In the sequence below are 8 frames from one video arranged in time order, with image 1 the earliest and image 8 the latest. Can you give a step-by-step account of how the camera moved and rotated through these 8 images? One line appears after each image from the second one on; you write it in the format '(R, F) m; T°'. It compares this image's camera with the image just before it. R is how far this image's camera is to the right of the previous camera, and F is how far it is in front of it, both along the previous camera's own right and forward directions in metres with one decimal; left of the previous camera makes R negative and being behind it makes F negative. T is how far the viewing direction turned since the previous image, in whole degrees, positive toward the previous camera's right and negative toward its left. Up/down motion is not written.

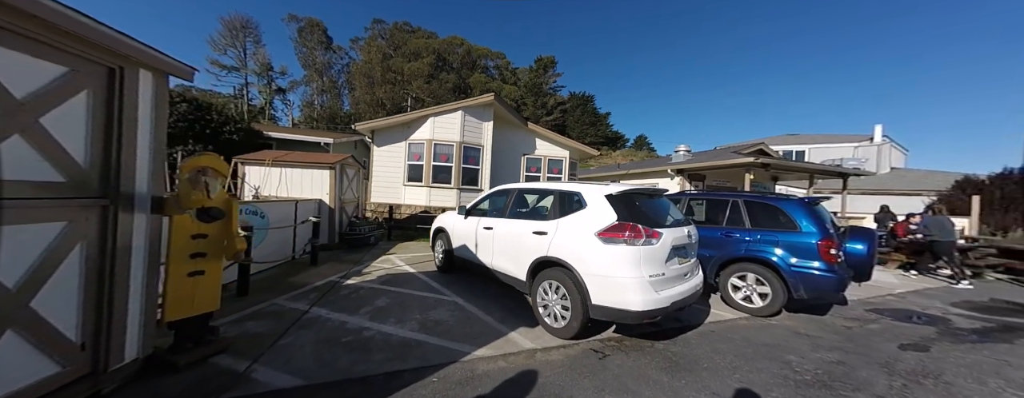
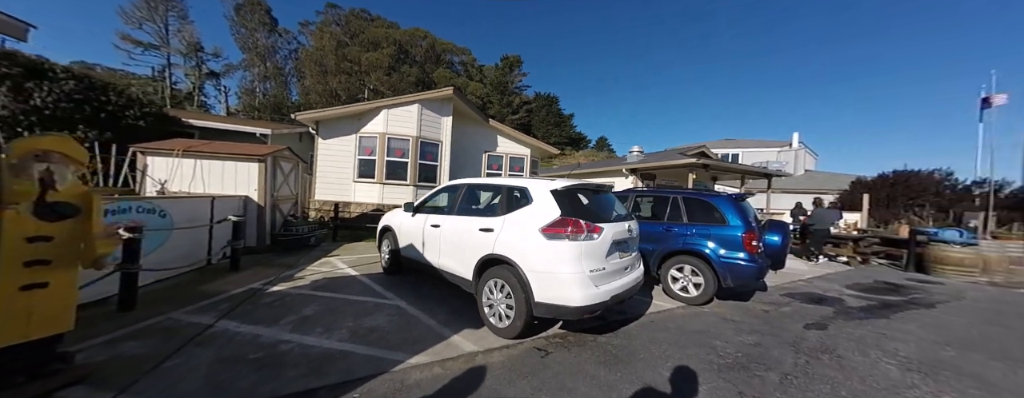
(+0.2, +0.1) m; +7°
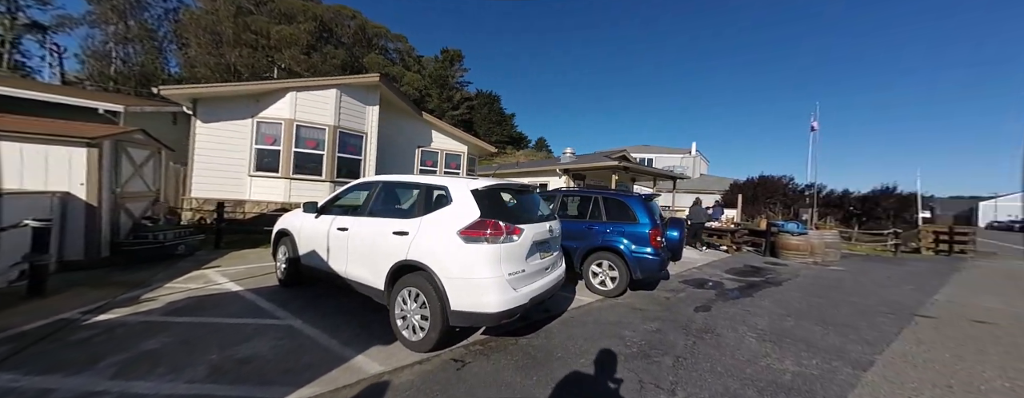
(+0.2, +0.1) m; +13°
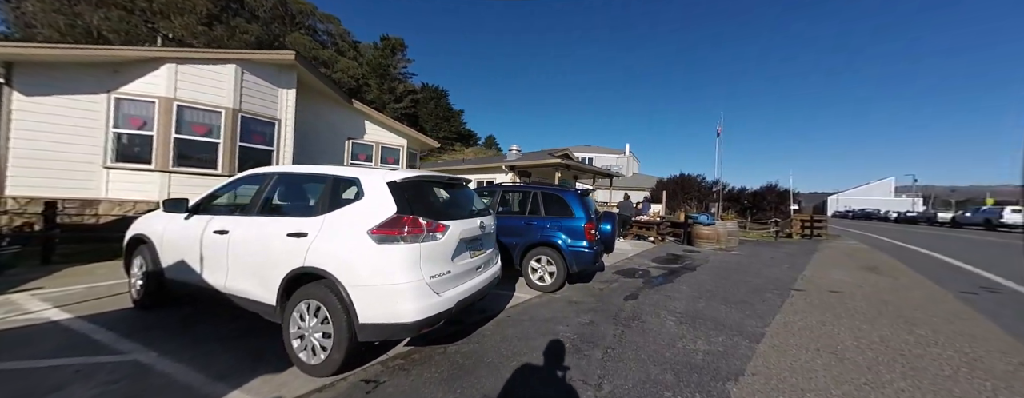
(+0.2, +0.2) m; +11°
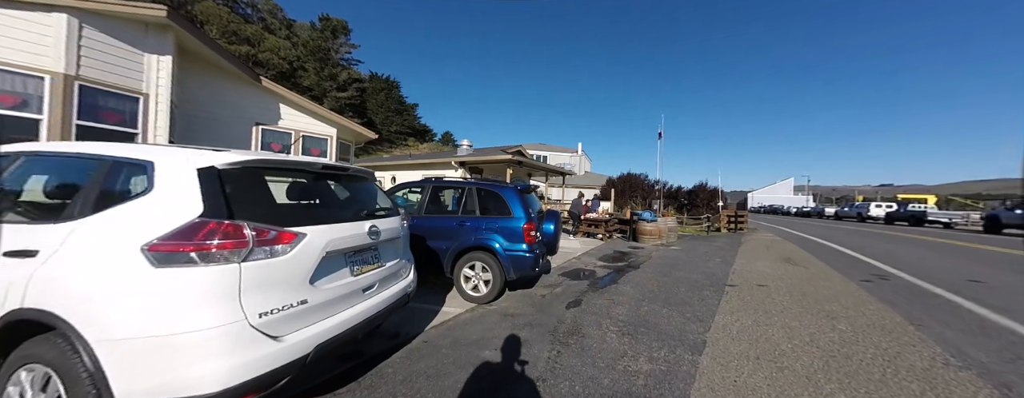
(+0.4, +0.6) m; +9°
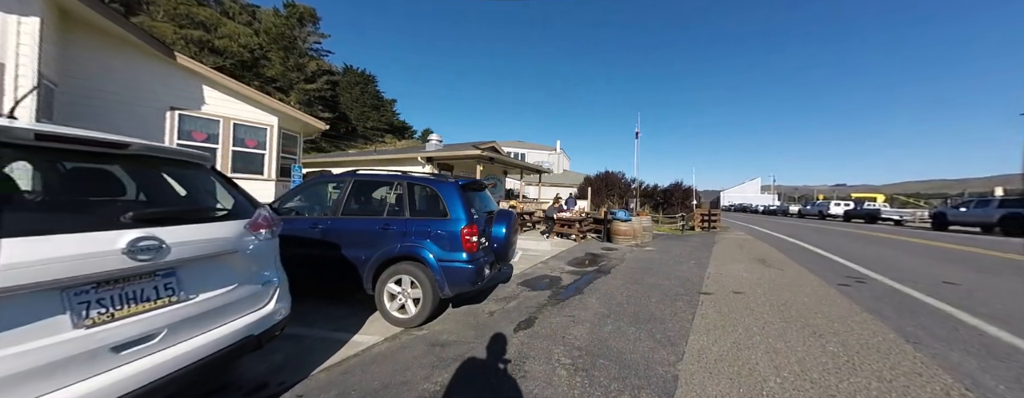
(+0.6, +0.8) m; +4°
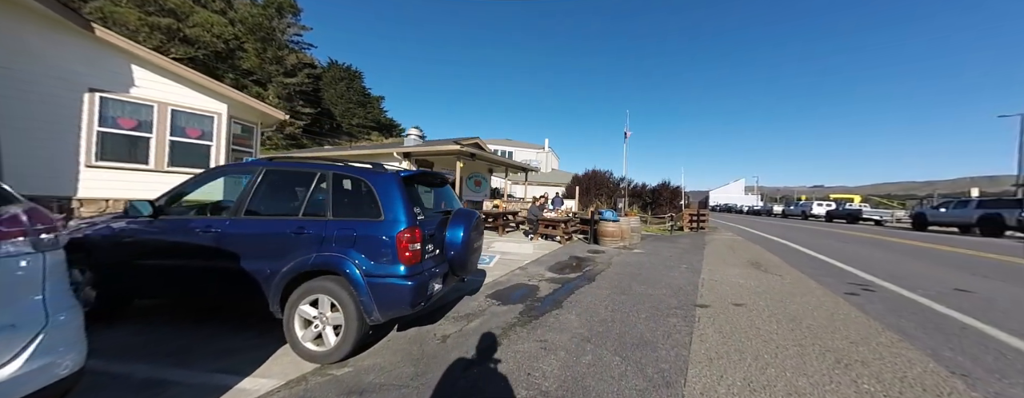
(+0.4, +0.8) m; +2°
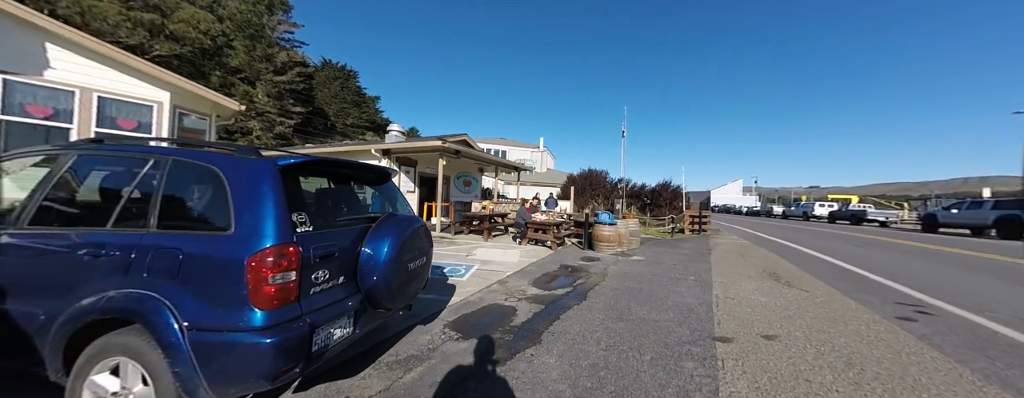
(+0.4, +1.0) m; 0°
